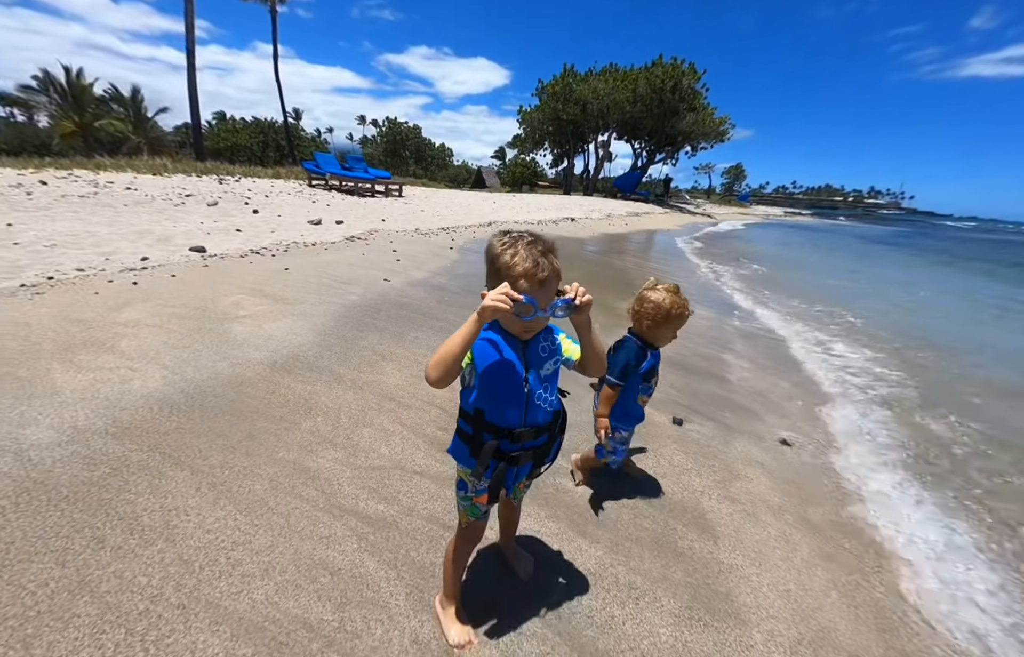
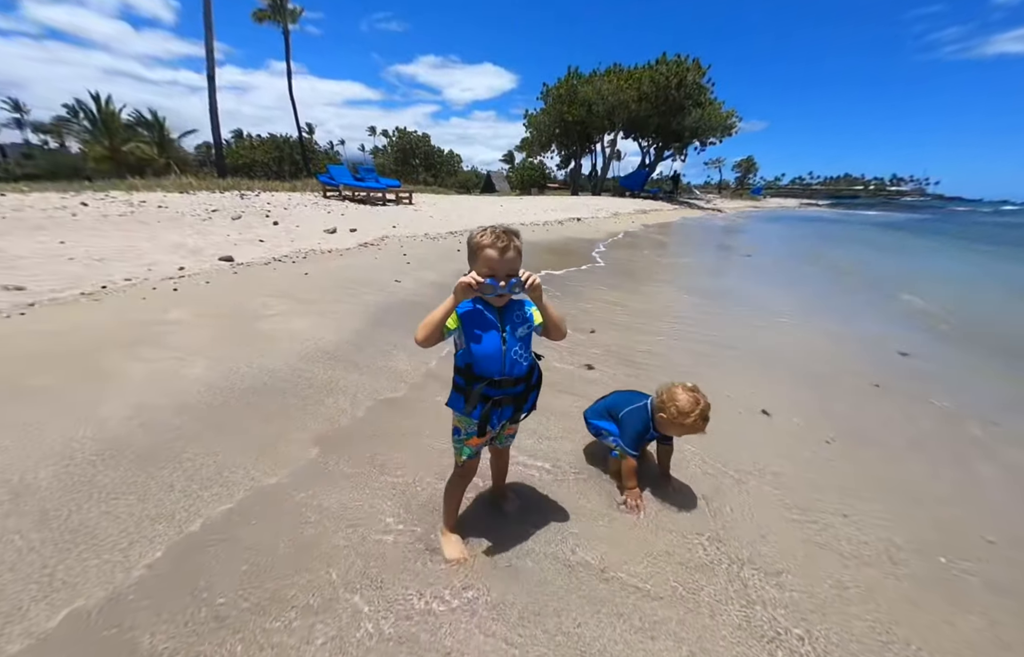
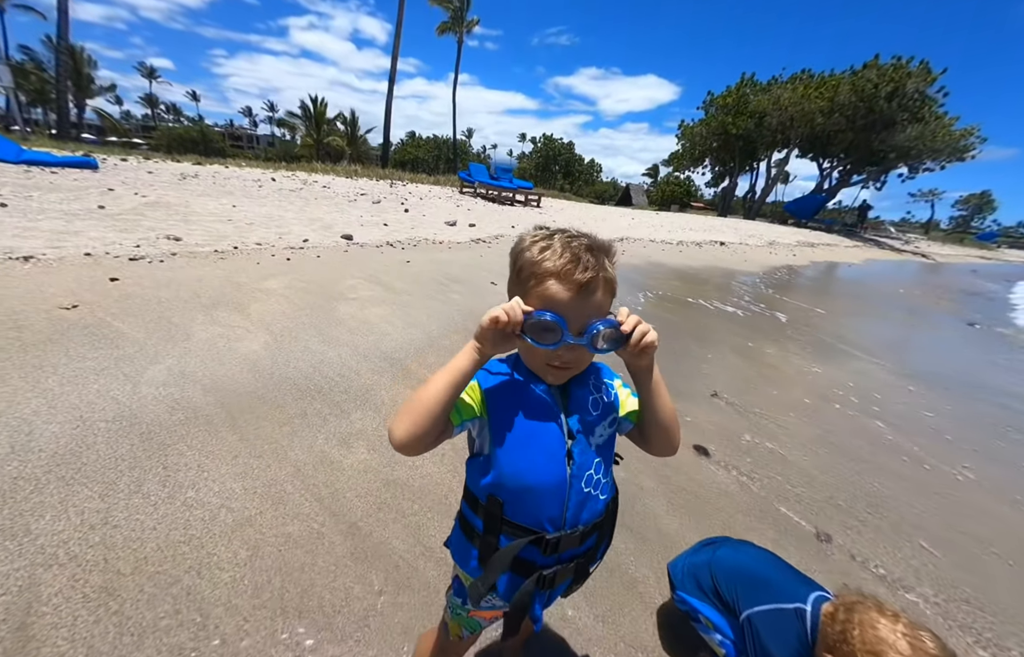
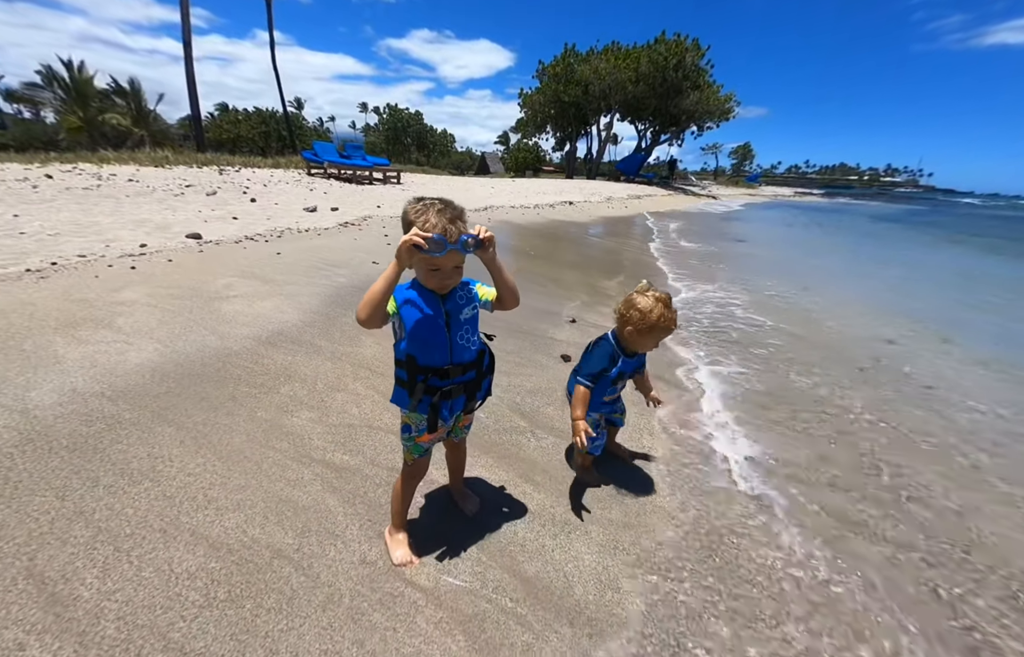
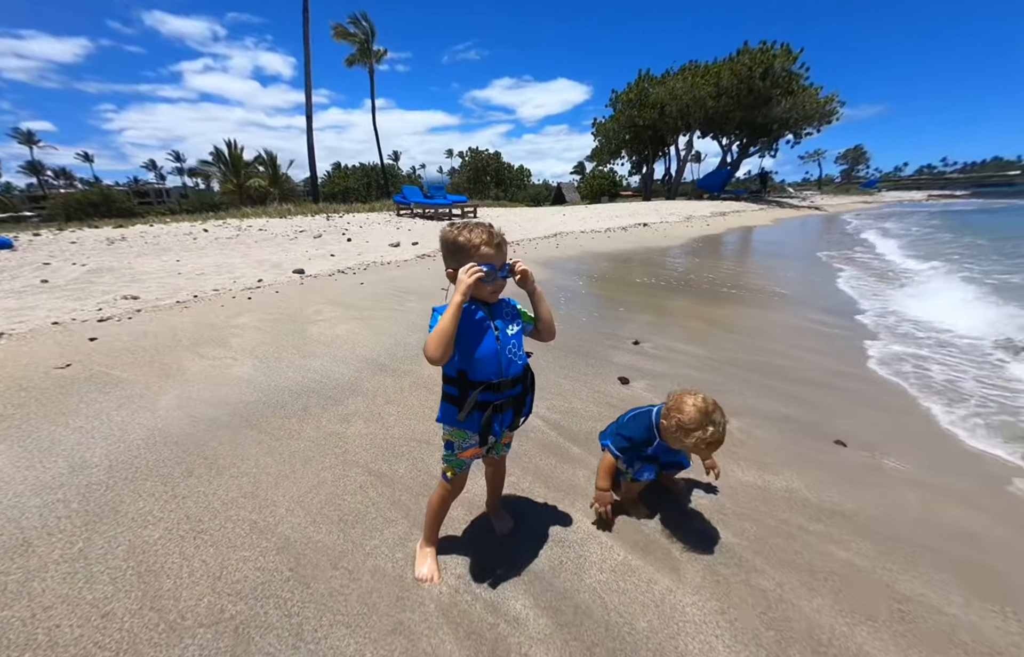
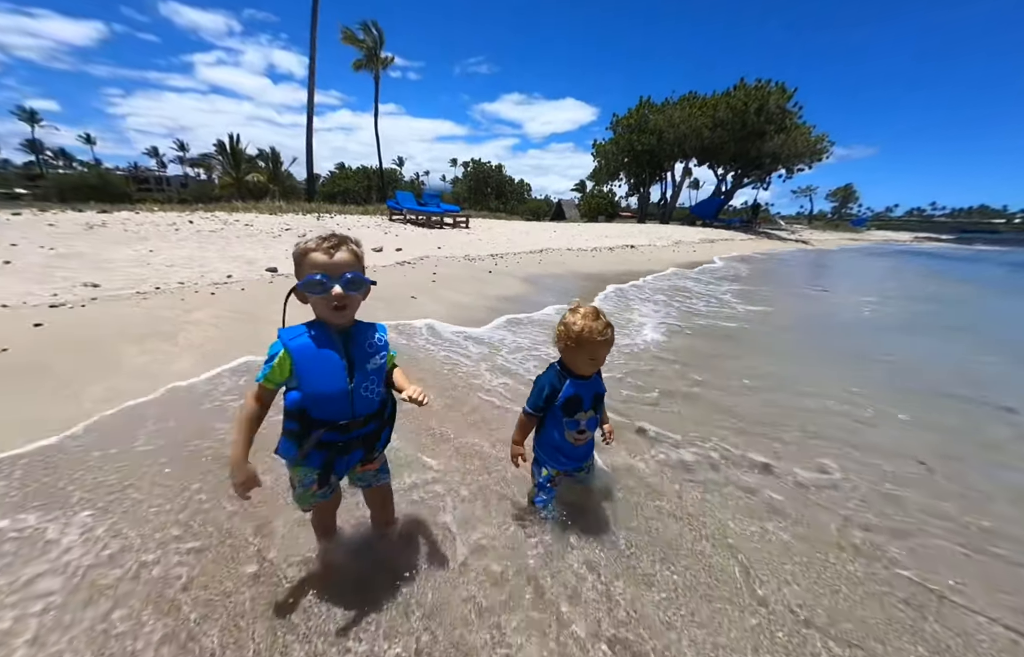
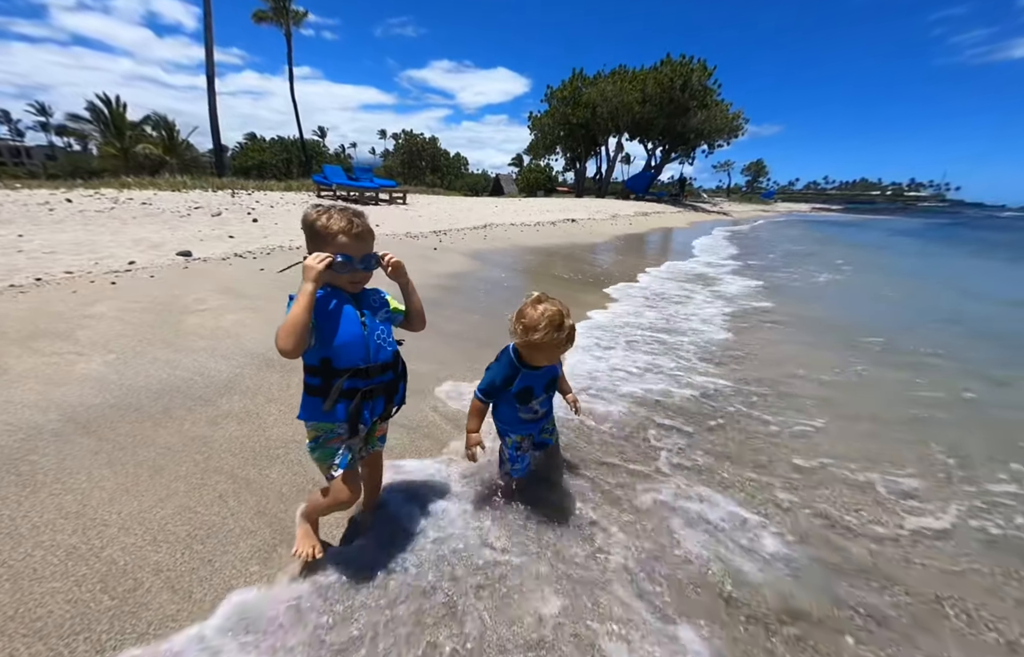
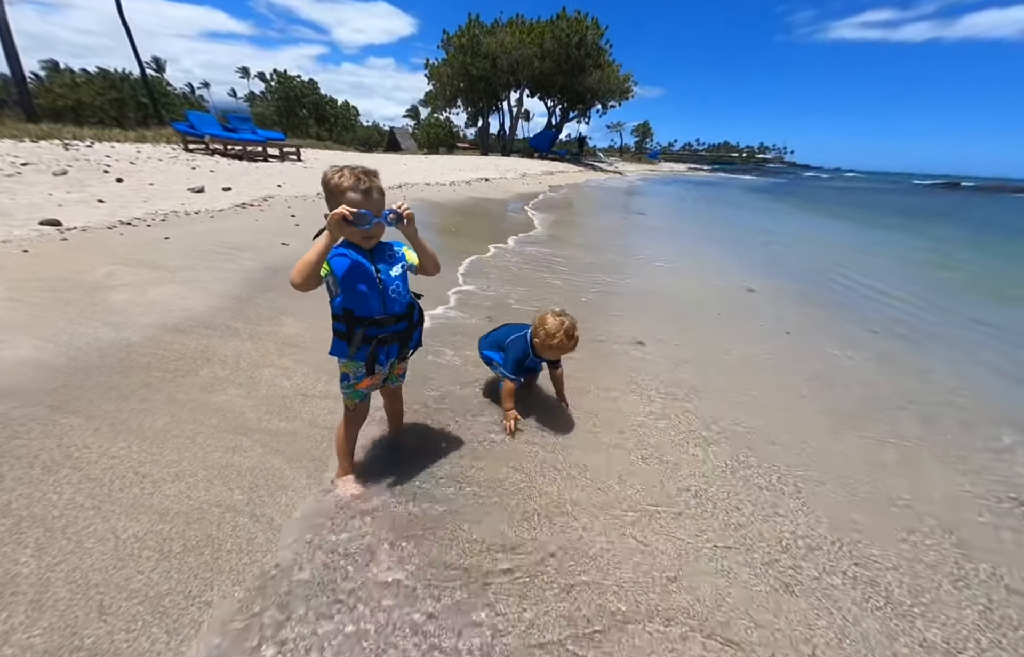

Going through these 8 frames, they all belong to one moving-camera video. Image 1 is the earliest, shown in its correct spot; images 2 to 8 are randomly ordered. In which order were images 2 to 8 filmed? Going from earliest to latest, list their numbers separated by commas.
4, 8, 2, 3, 5, 7, 6
